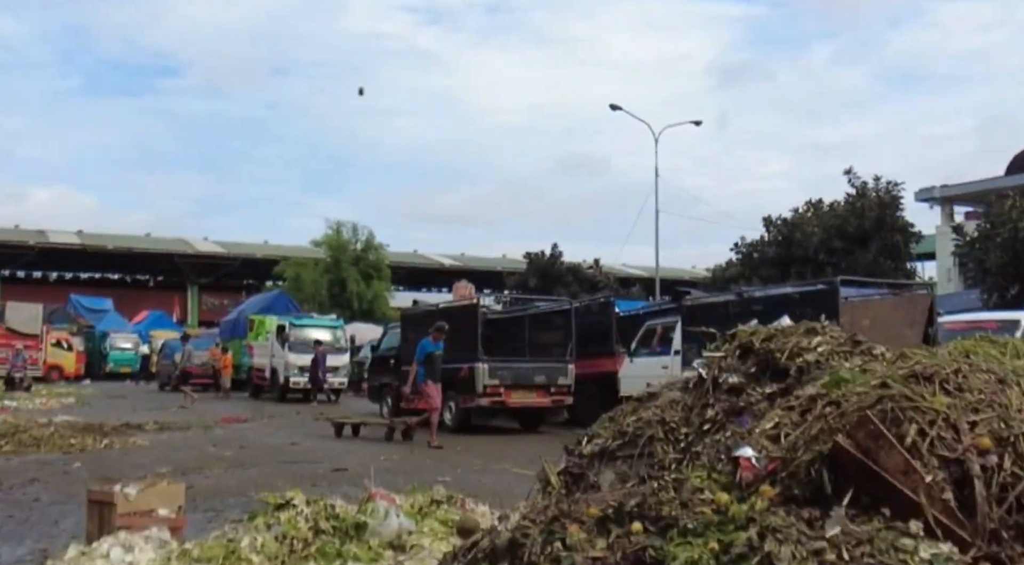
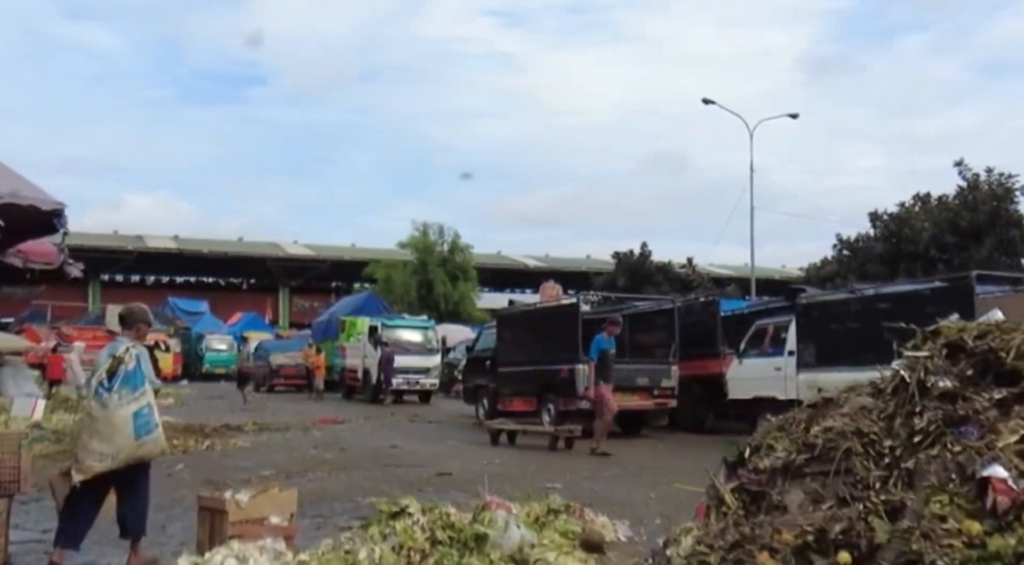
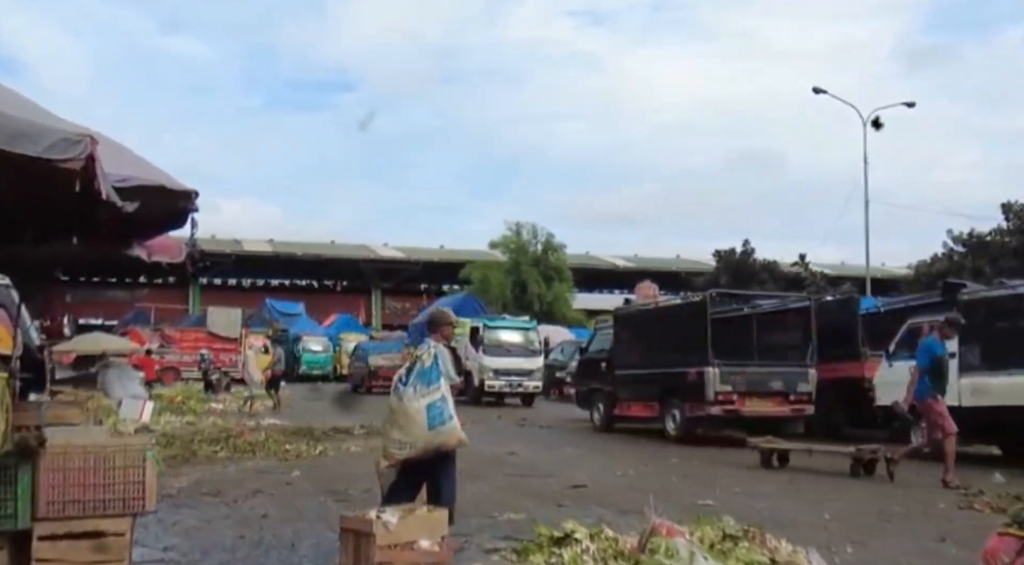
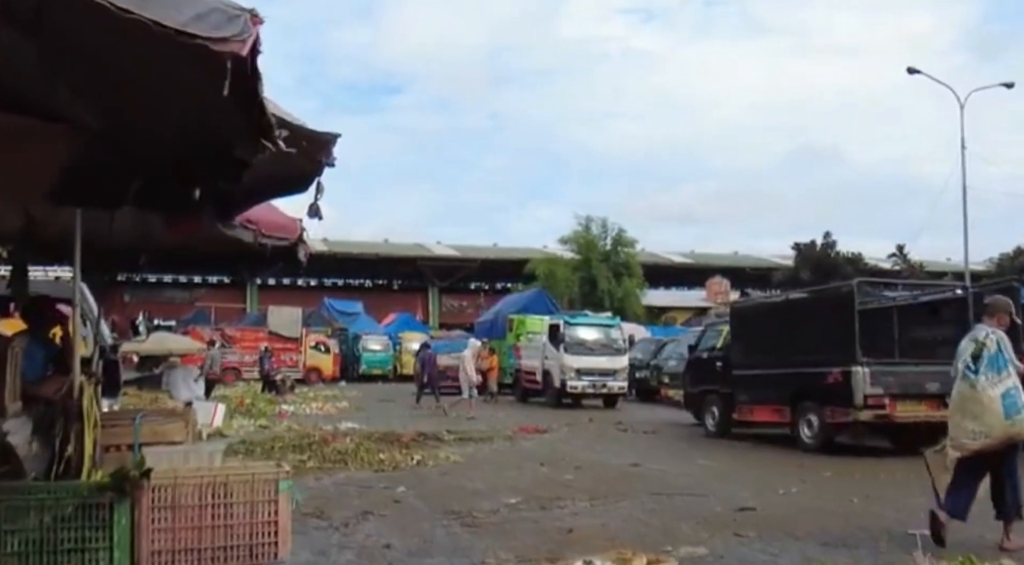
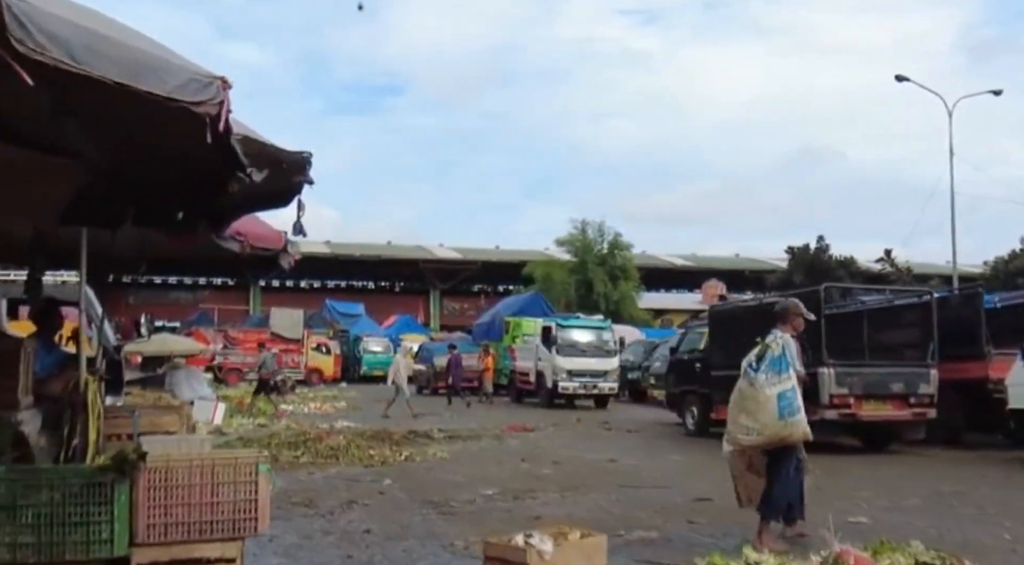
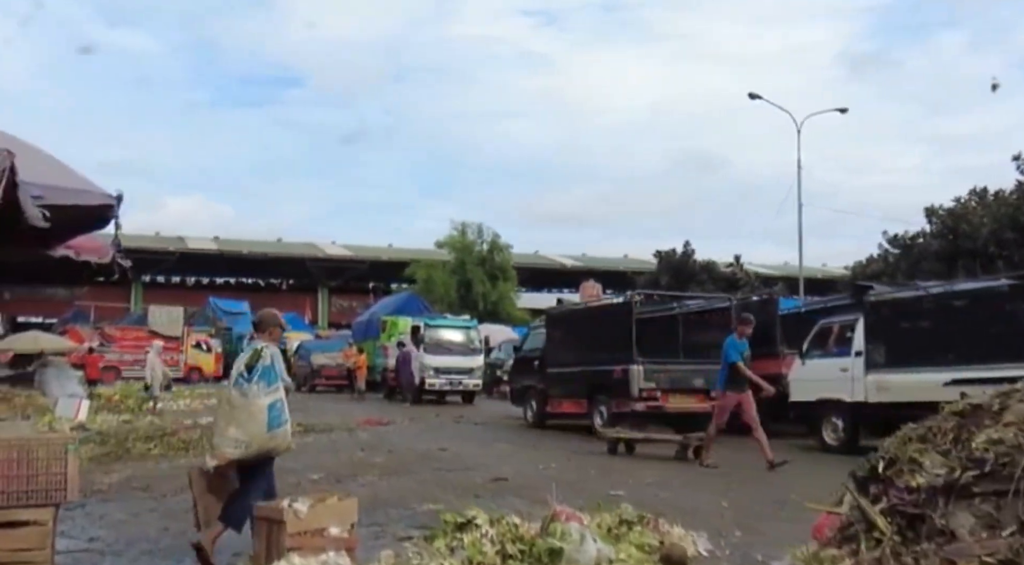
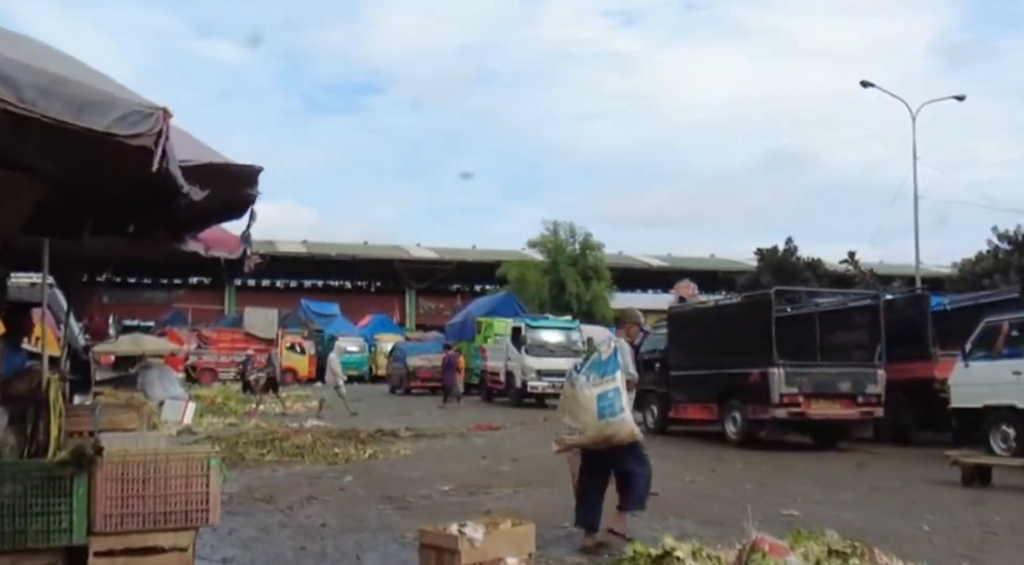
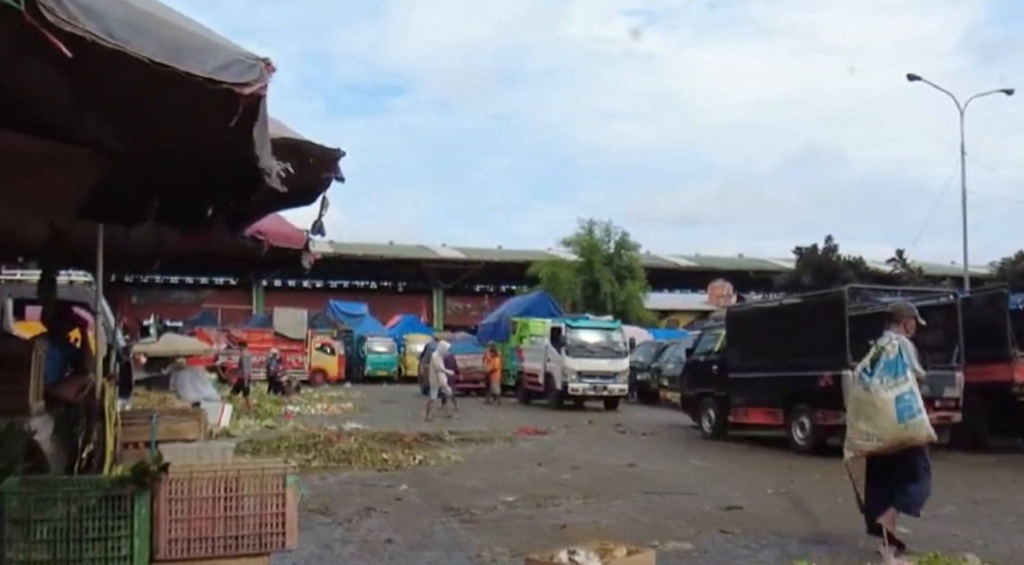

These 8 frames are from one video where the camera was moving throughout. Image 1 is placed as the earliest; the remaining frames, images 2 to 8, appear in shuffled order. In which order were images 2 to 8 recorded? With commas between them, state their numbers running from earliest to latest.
2, 6, 3, 7, 5, 8, 4
